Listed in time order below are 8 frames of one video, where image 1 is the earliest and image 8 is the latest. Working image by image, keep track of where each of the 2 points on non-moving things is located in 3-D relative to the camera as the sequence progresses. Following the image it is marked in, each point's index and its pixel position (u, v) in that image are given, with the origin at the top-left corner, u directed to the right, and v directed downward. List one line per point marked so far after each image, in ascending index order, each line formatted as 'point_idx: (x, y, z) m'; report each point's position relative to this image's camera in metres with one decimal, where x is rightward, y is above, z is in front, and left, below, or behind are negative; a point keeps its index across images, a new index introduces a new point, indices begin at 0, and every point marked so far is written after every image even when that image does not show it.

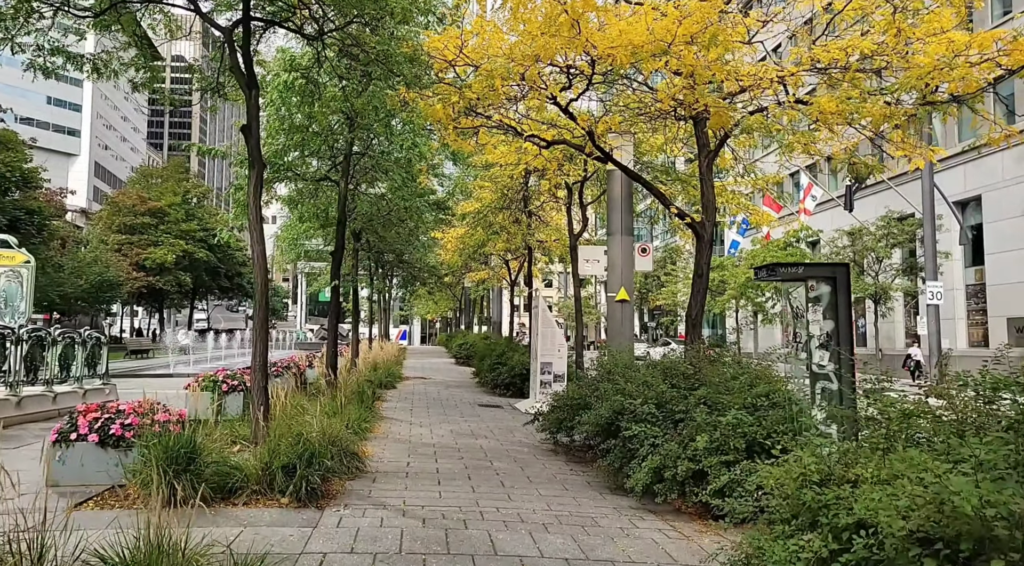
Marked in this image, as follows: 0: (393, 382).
0: (-3.1, -2.6, +19.1) m
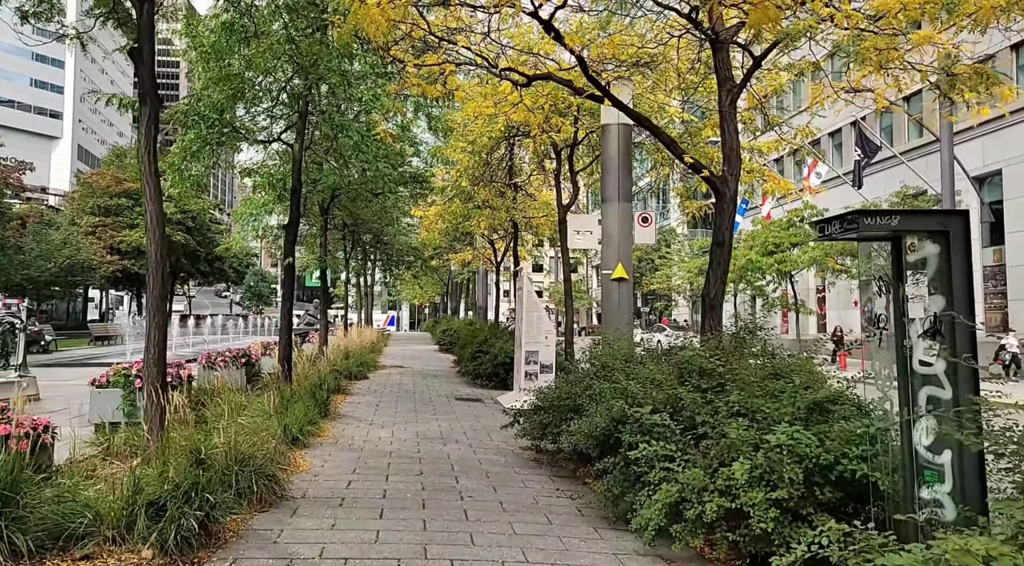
0: (-3.4, -2.1, +17.4) m
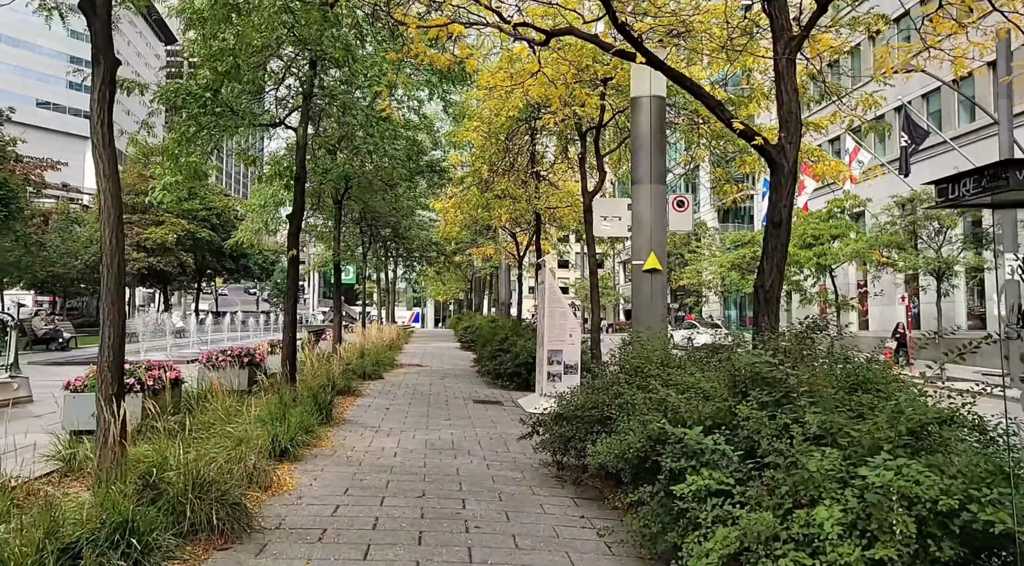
0: (-2.9, -2.0, +16.6) m
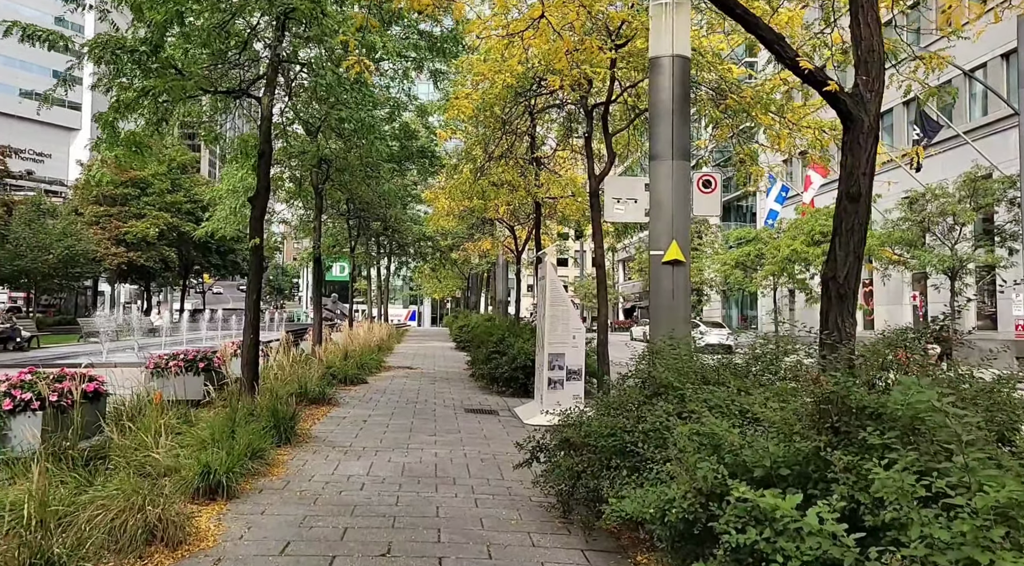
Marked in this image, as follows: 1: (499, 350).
0: (-3.0, -1.9, +15.2) m
1: (-0.3, -1.3, +14.2) m
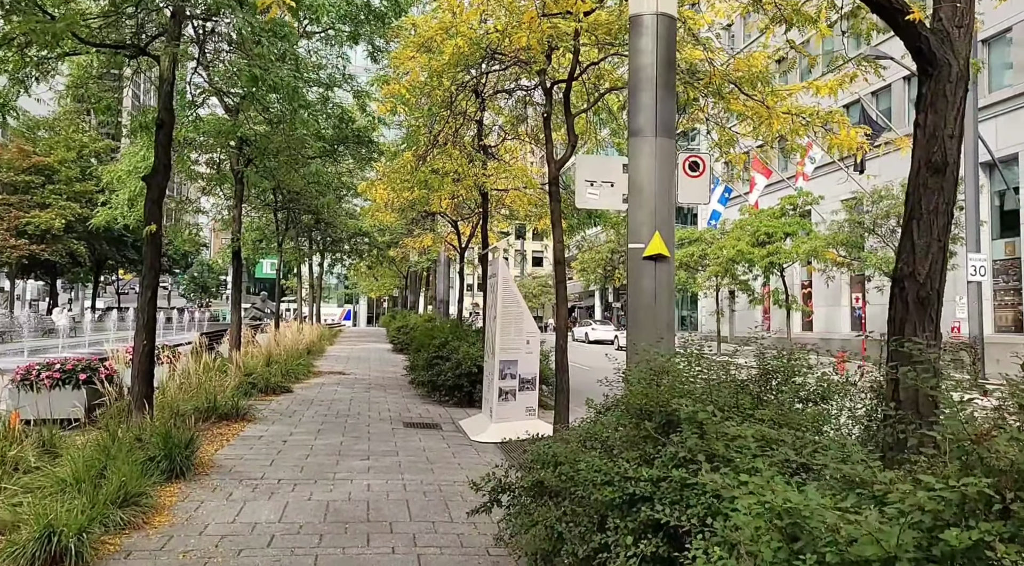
0: (-4.1, -1.8, +13.6) m
1: (-1.2, -1.3, +12.9) m
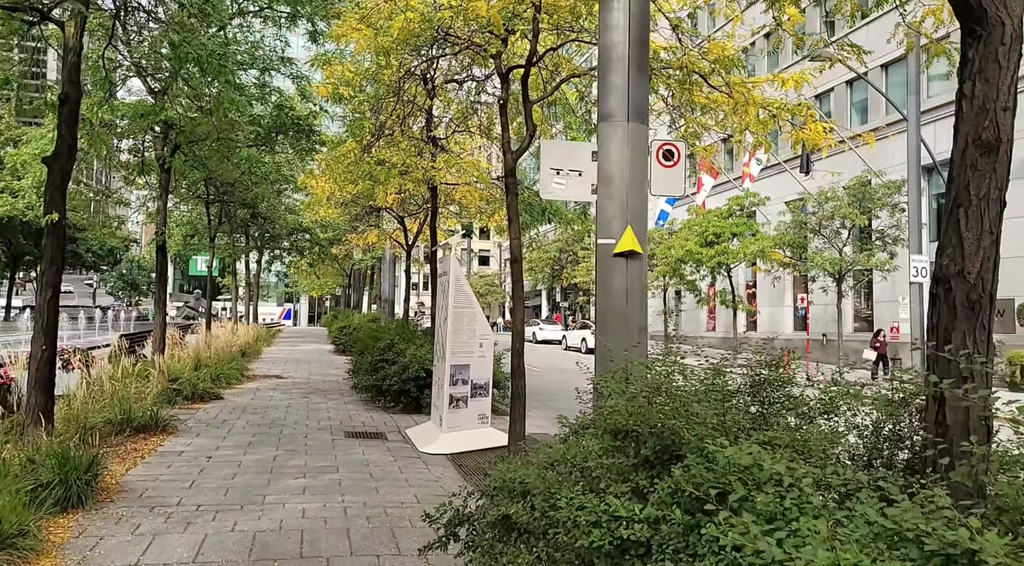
0: (-4.9, -1.8, +12.6) m
1: (-2.1, -1.2, +12.1) m
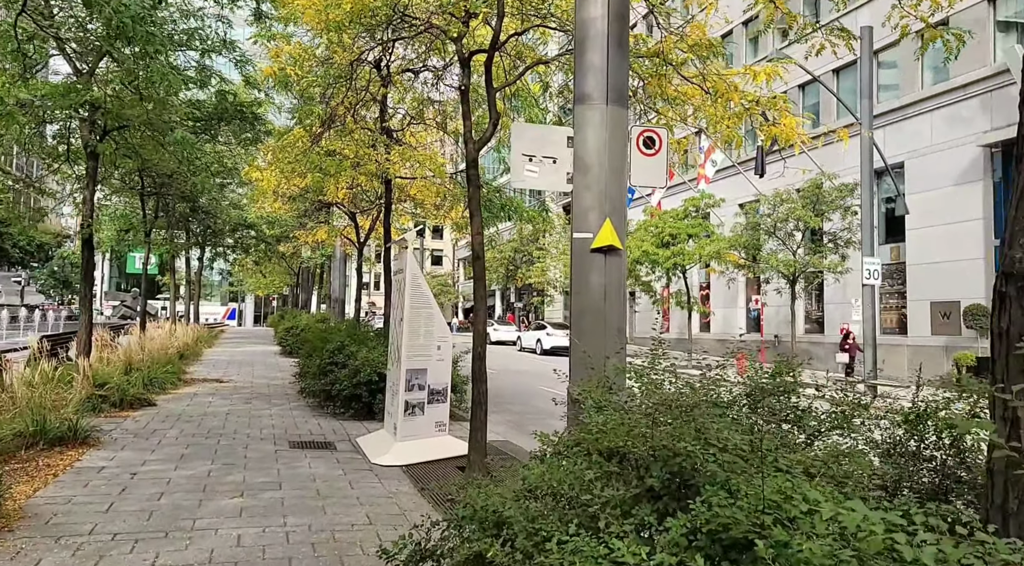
0: (-5.6, -1.8, +11.7) m
1: (-2.7, -1.2, +11.4) m
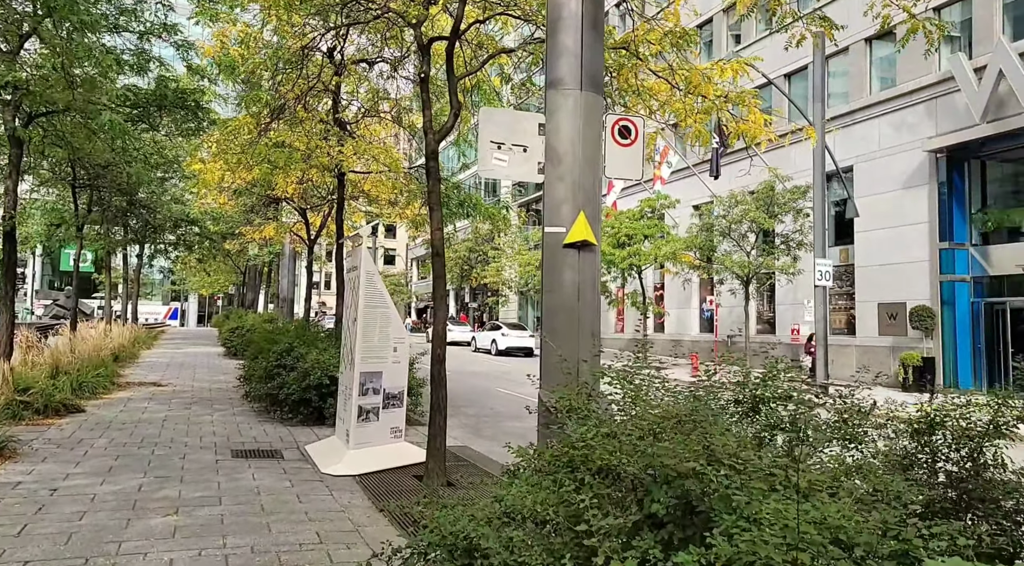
0: (-6.3, -1.7, +11.0) m
1: (-3.3, -1.2, +10.8) m
